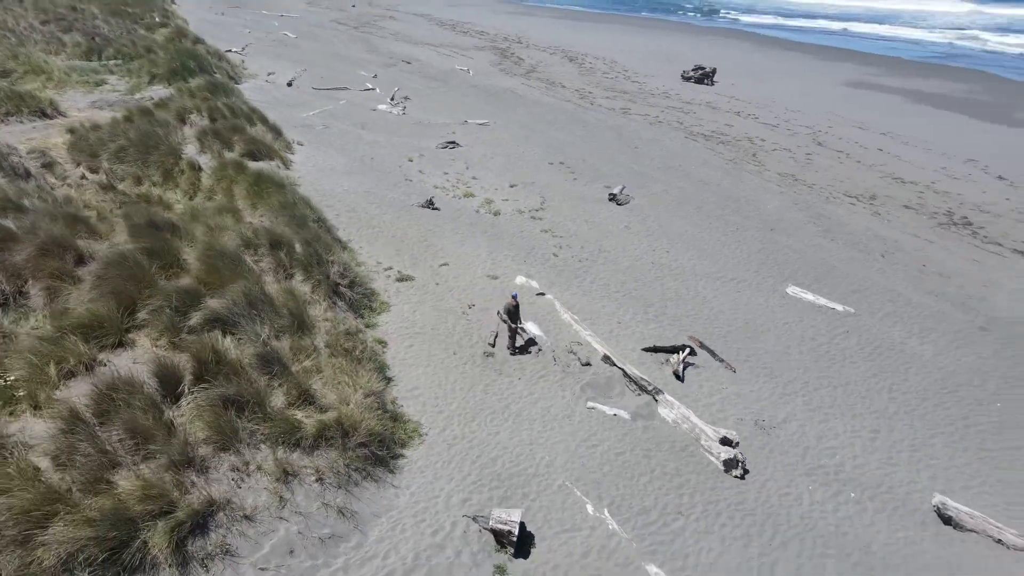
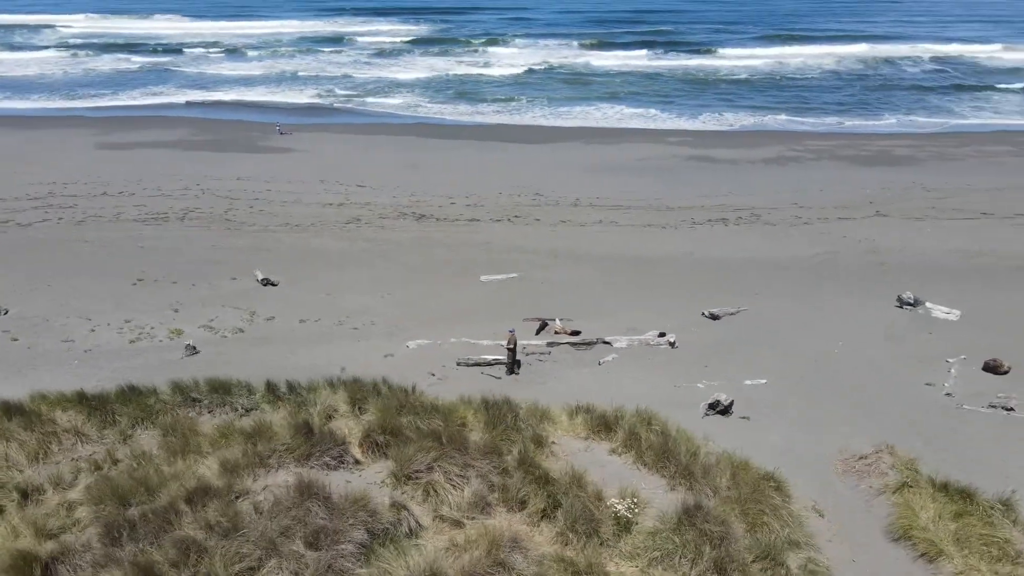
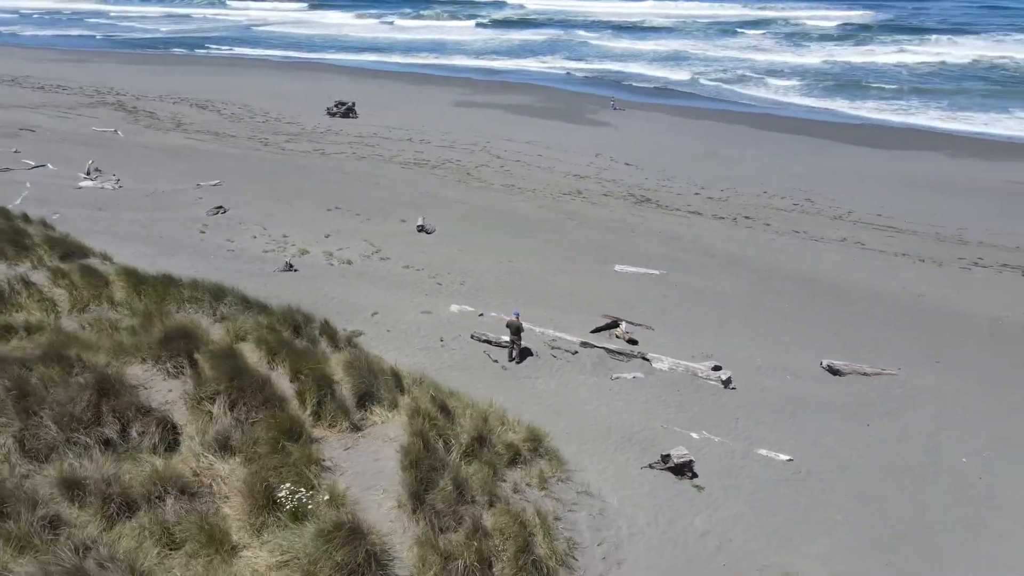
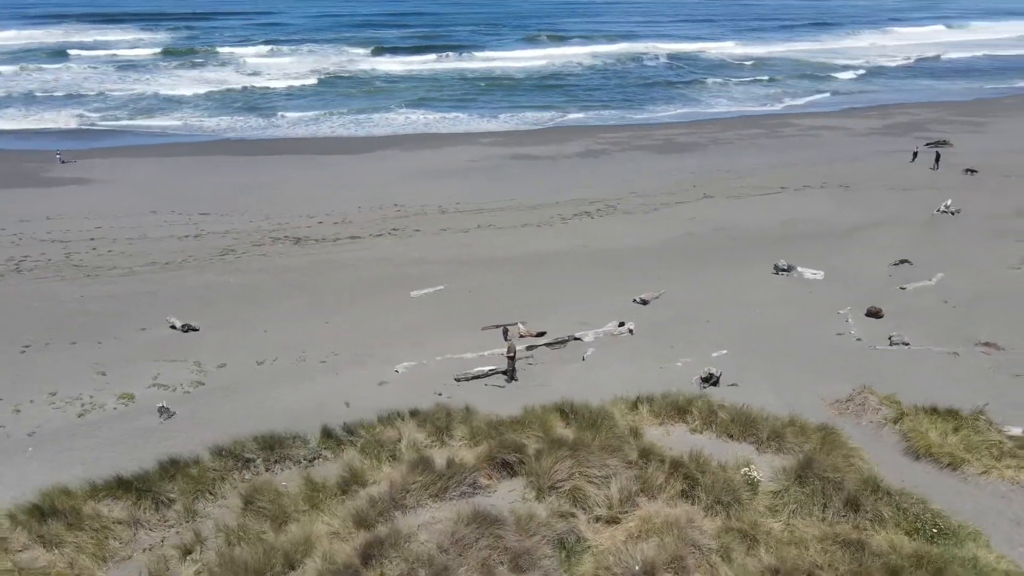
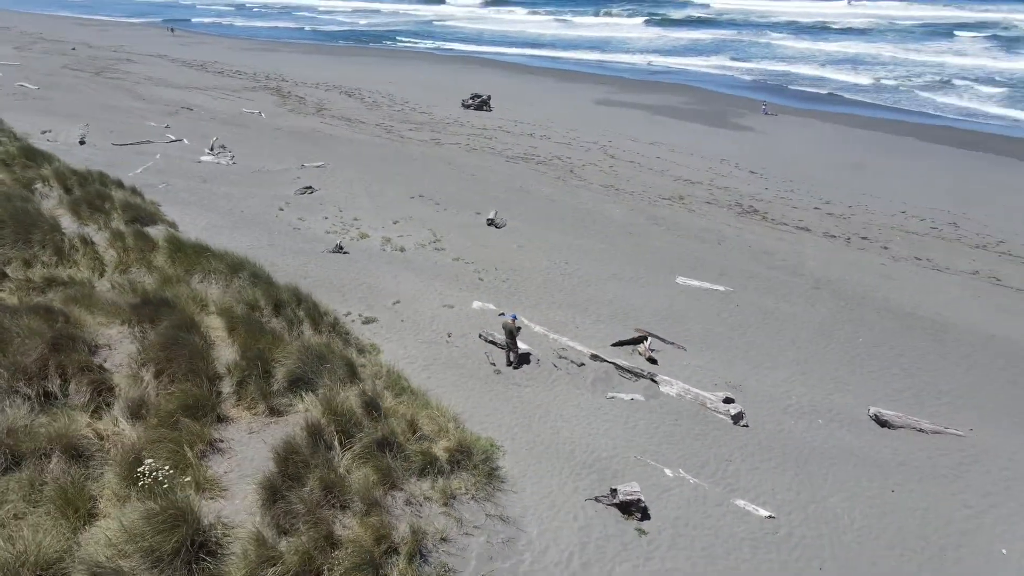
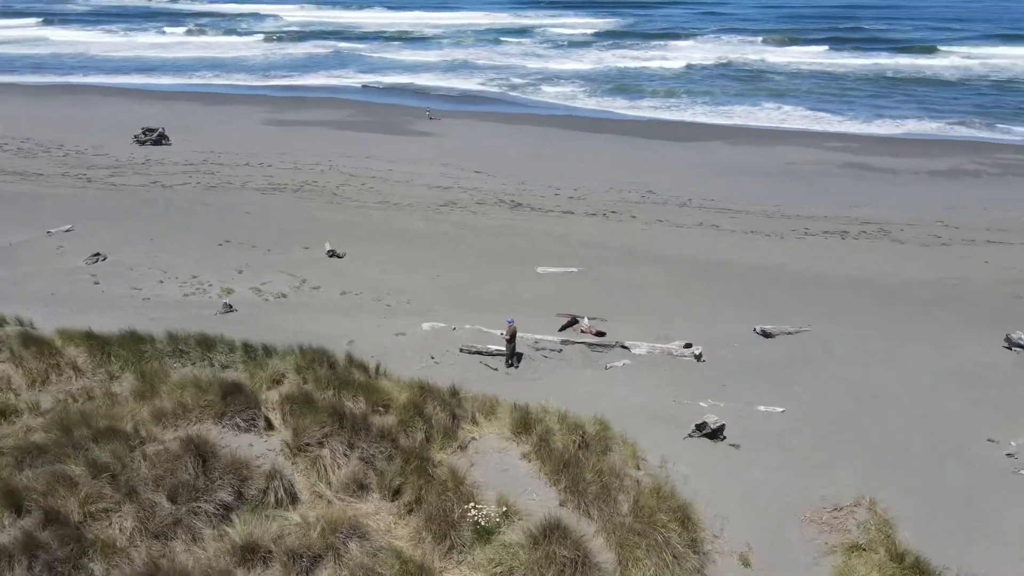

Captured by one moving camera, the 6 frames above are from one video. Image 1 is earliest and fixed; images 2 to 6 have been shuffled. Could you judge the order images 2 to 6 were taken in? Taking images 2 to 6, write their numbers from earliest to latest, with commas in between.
5, 3, 6, 2, 4
